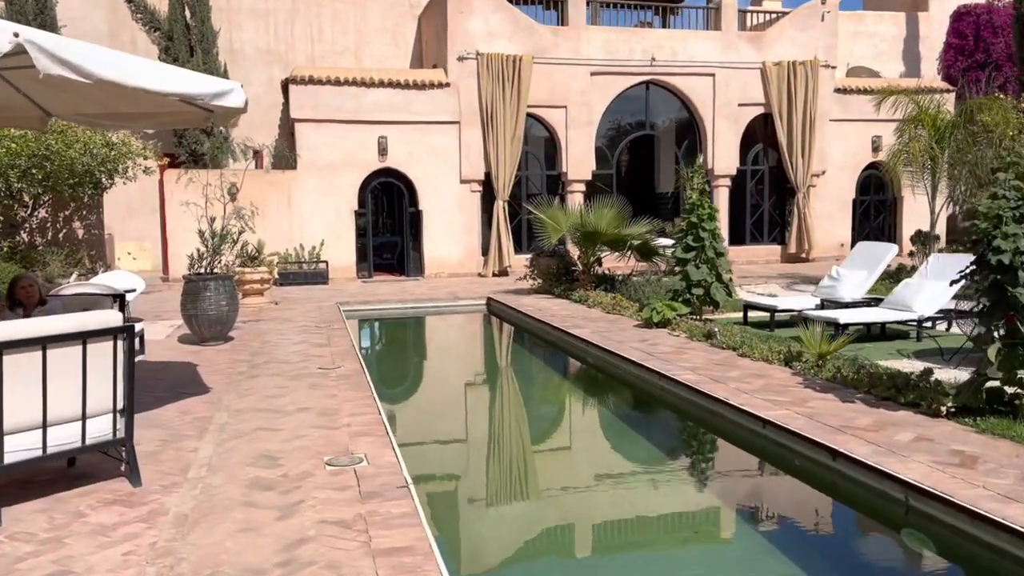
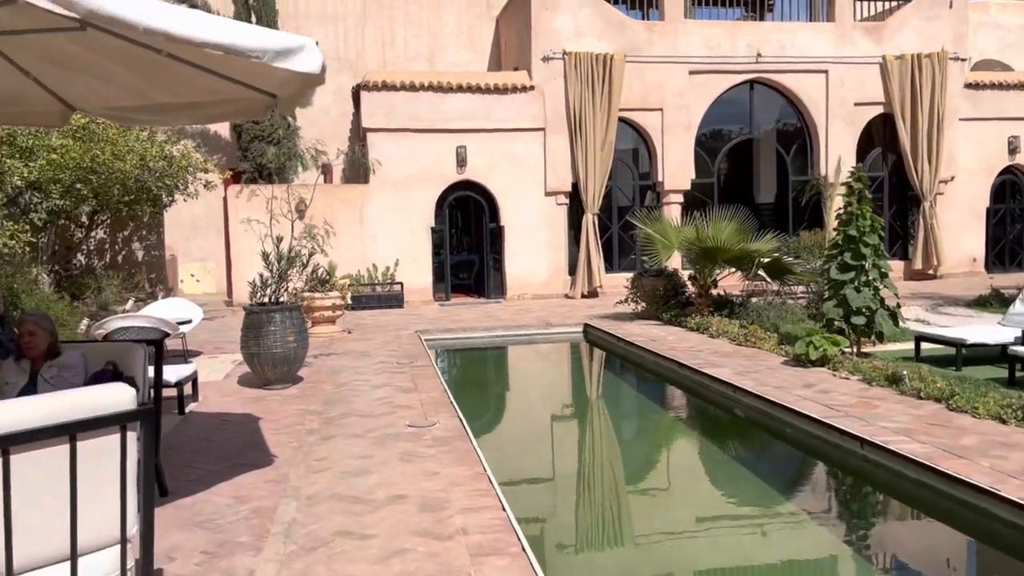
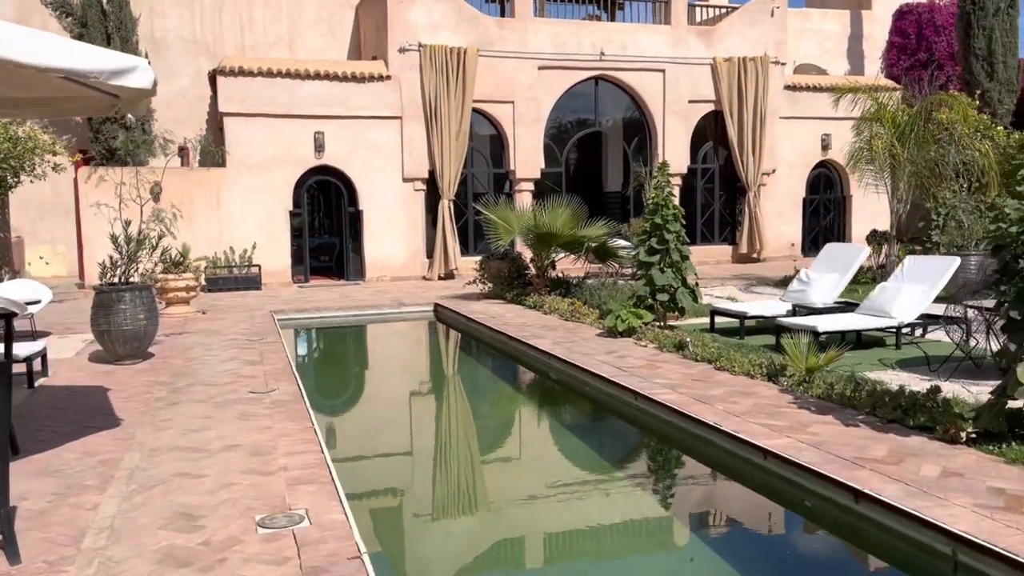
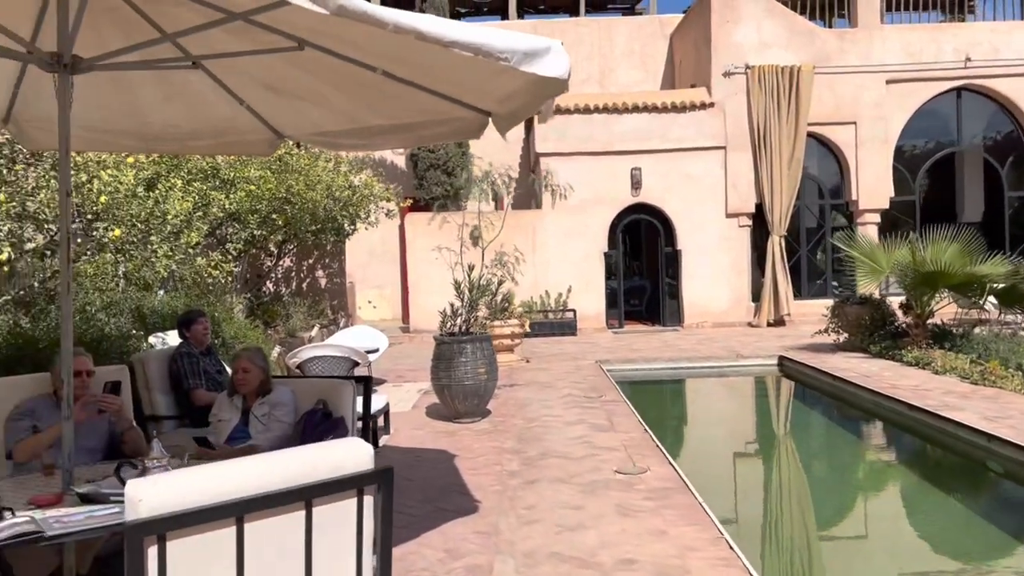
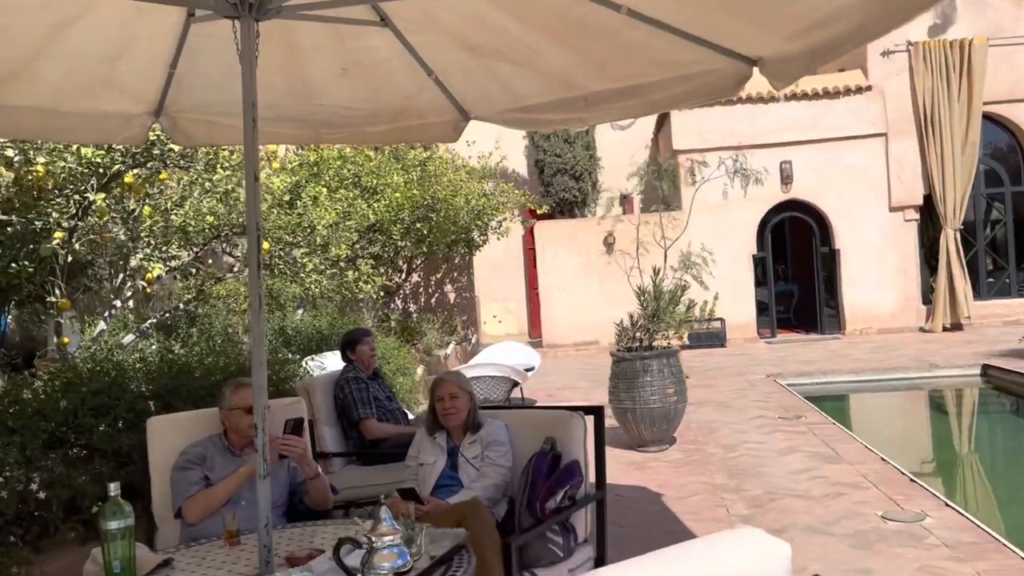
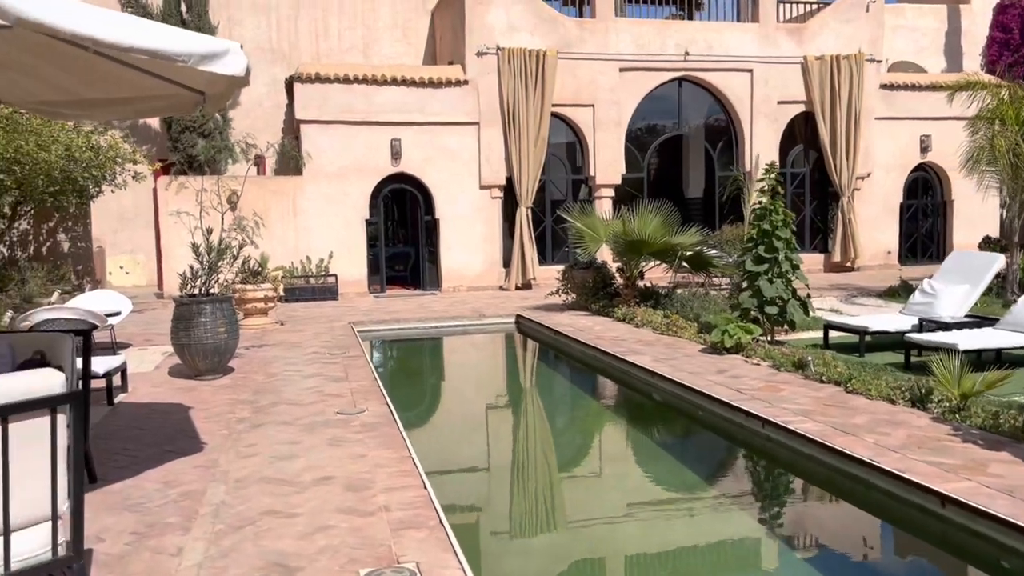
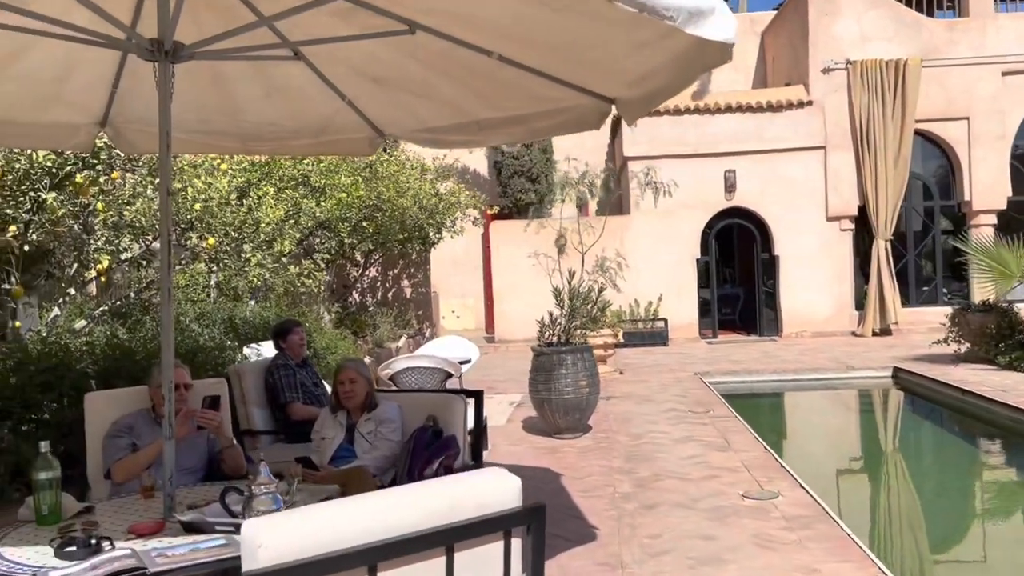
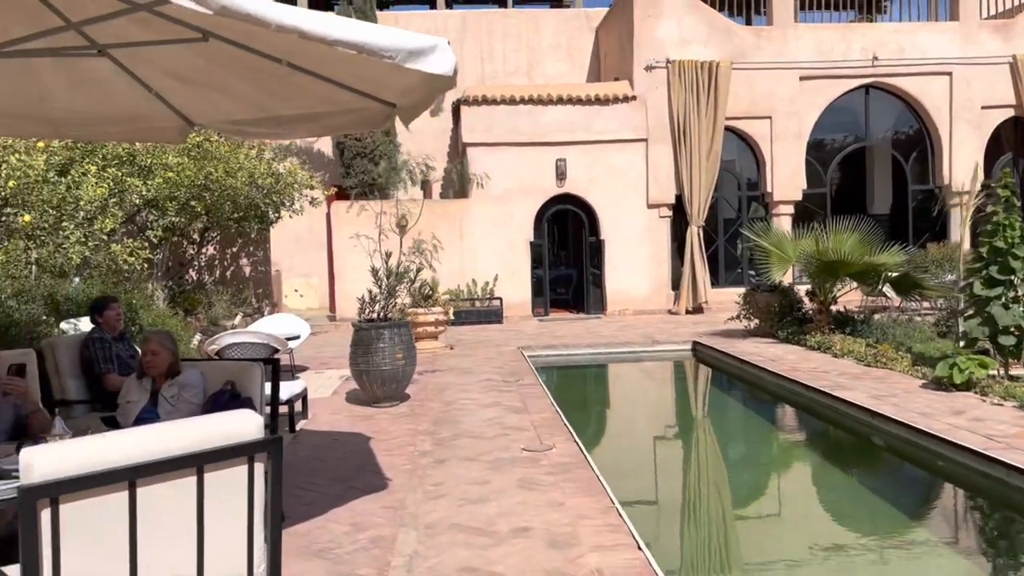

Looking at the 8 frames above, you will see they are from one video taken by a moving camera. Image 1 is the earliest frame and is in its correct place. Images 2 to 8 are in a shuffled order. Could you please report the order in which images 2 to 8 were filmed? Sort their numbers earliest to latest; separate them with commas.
3, 6, 2, 8, 4, 7, 5
